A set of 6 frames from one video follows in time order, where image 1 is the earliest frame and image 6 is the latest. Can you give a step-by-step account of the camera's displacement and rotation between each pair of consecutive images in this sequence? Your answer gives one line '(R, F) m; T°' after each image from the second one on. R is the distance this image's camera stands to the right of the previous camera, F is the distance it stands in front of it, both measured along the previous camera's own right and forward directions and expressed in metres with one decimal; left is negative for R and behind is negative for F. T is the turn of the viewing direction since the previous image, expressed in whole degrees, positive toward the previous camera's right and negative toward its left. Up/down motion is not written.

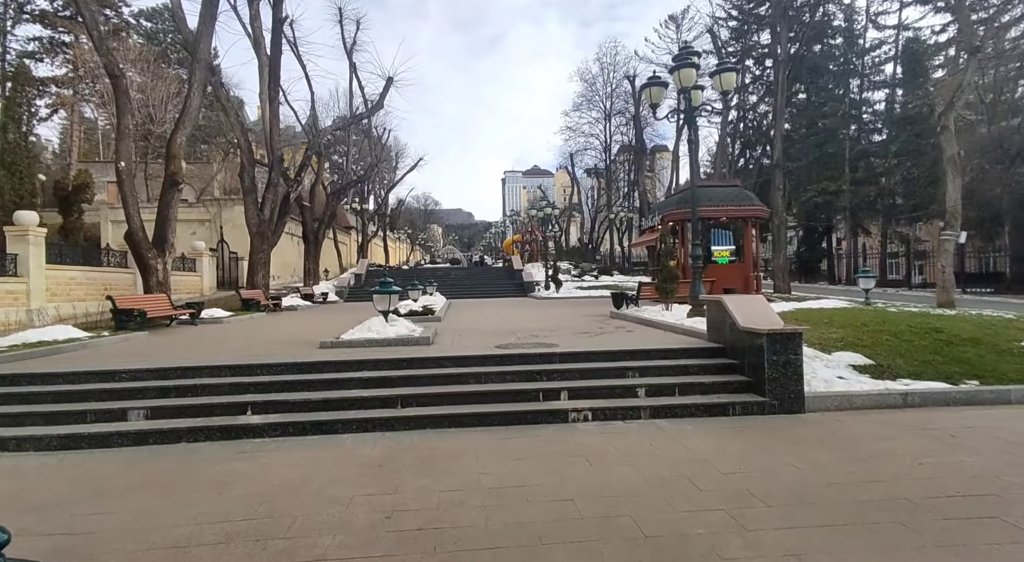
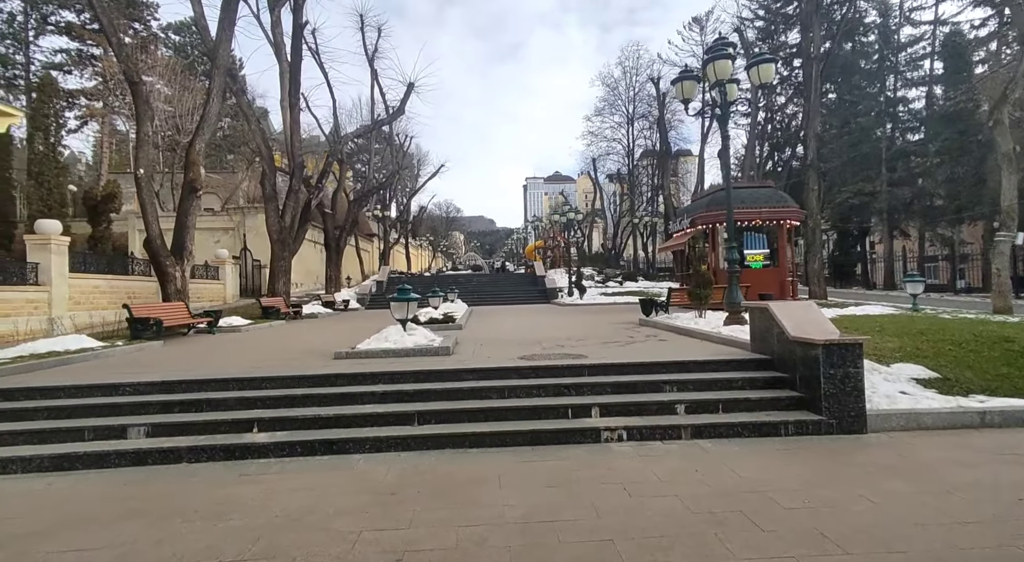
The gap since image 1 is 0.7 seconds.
(0.0, +0.6) m; -2°
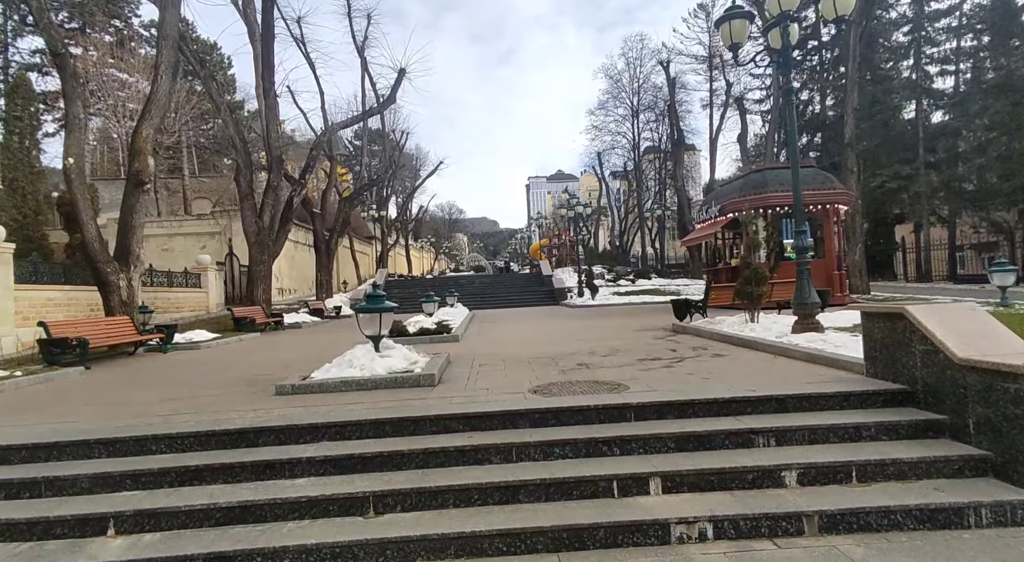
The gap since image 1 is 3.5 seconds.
(0.0, +2.5) m; 0°
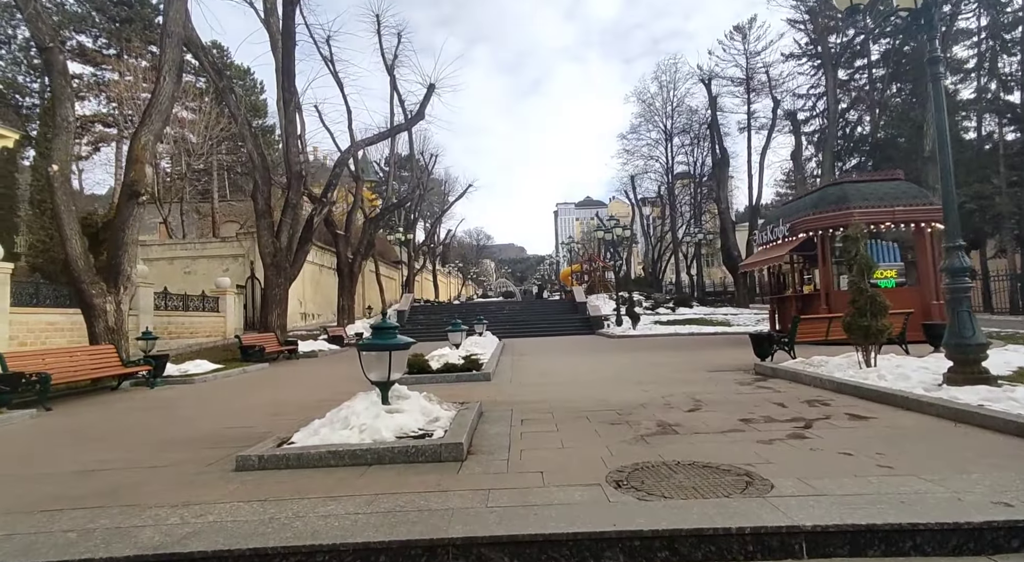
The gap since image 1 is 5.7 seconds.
(-0.3, +2.0) m; -3°
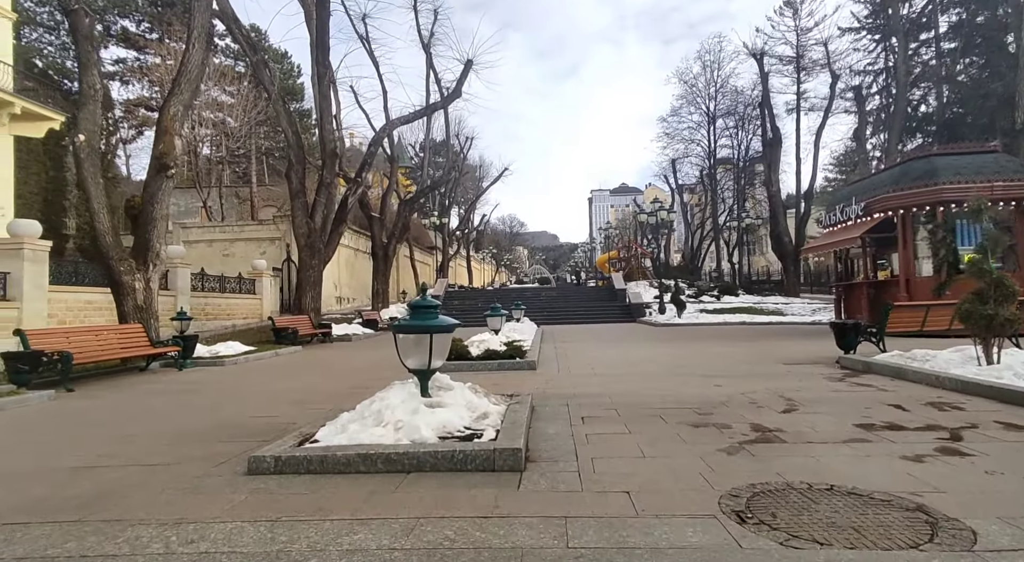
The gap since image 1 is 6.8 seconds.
(-0.3, +0.9) m; -3°
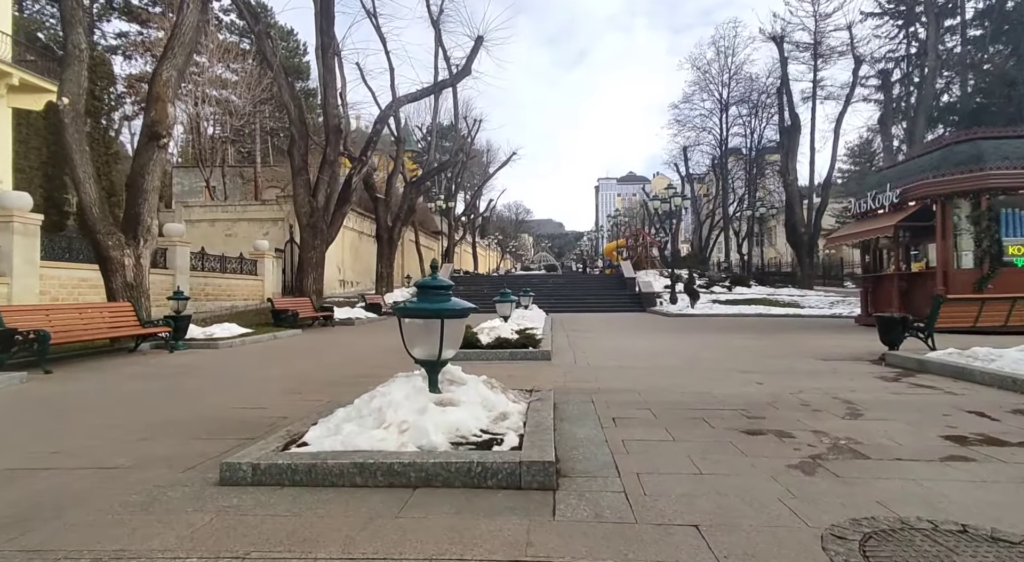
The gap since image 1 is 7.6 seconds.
(-0.2, +0.7) m; 0°
